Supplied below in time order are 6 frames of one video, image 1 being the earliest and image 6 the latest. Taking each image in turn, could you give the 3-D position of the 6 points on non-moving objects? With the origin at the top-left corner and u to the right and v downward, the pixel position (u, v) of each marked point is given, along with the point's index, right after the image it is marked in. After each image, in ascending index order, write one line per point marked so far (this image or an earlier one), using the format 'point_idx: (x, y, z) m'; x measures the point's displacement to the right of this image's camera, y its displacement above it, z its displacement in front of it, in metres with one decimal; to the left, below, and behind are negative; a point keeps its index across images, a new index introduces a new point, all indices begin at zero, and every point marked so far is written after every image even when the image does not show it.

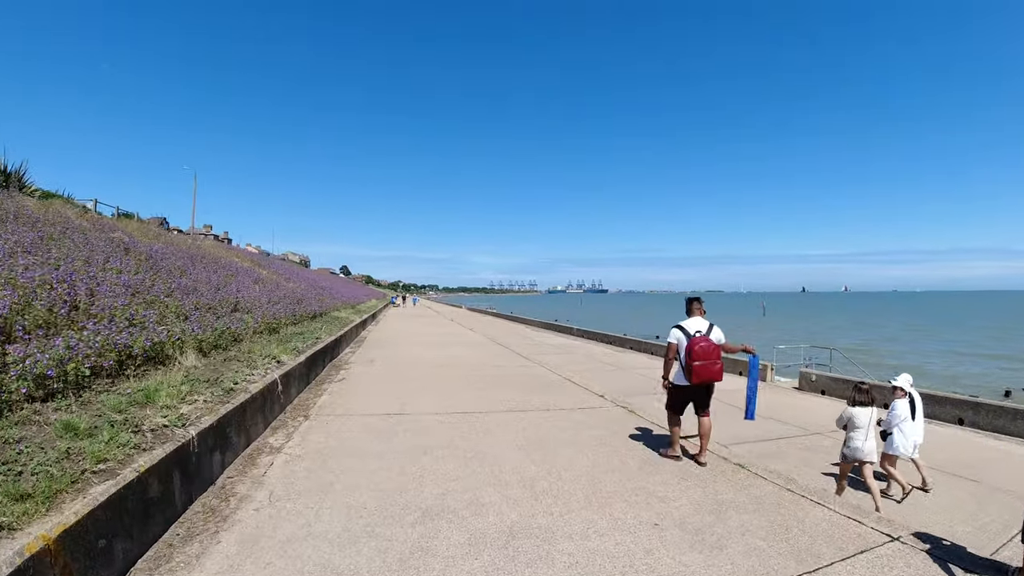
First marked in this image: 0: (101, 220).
0: (-11.1, +1.8, +14.2) m
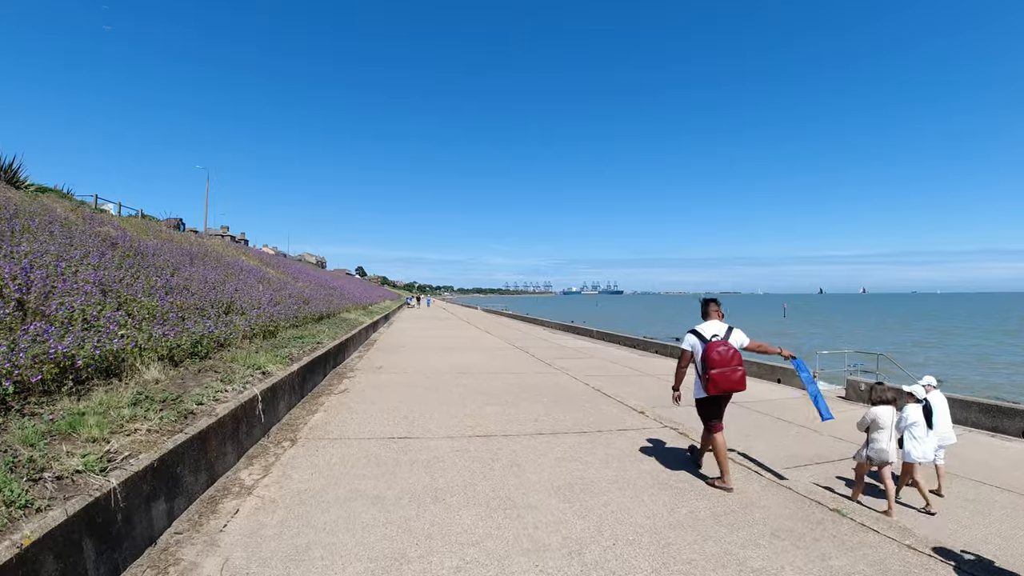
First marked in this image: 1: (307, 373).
0: (-10.6, +1.9, +13.3) m
1: (-2.9, -1.2, +7.4) m
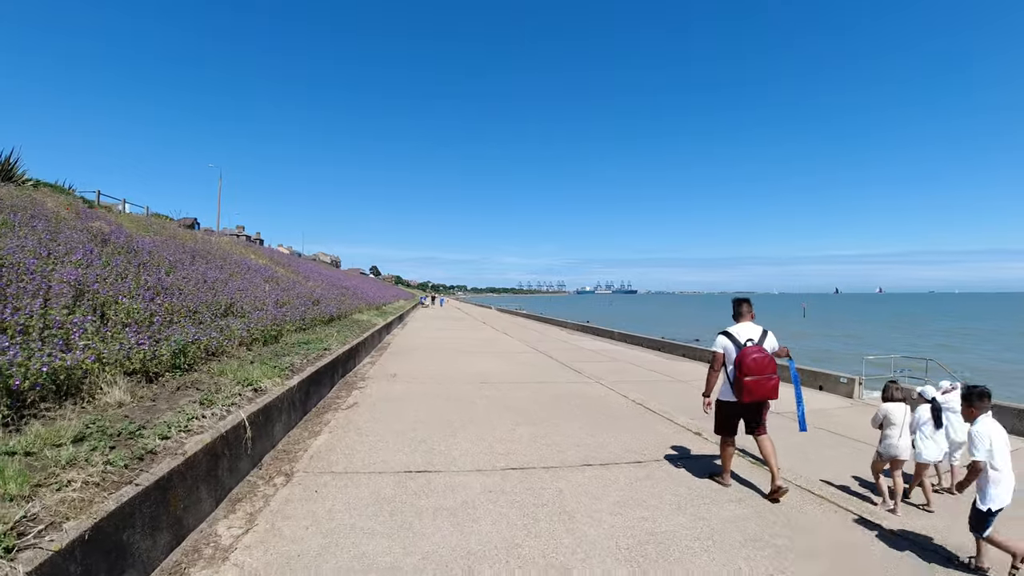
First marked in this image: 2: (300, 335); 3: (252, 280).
0: (-10.0, +1.9, +12.5) m
1: (-2.4, -1.2, +6.5) m
2: (-3.9, -0.9, +9.8) m
3: (-6.3, +0.2, +12.8) m
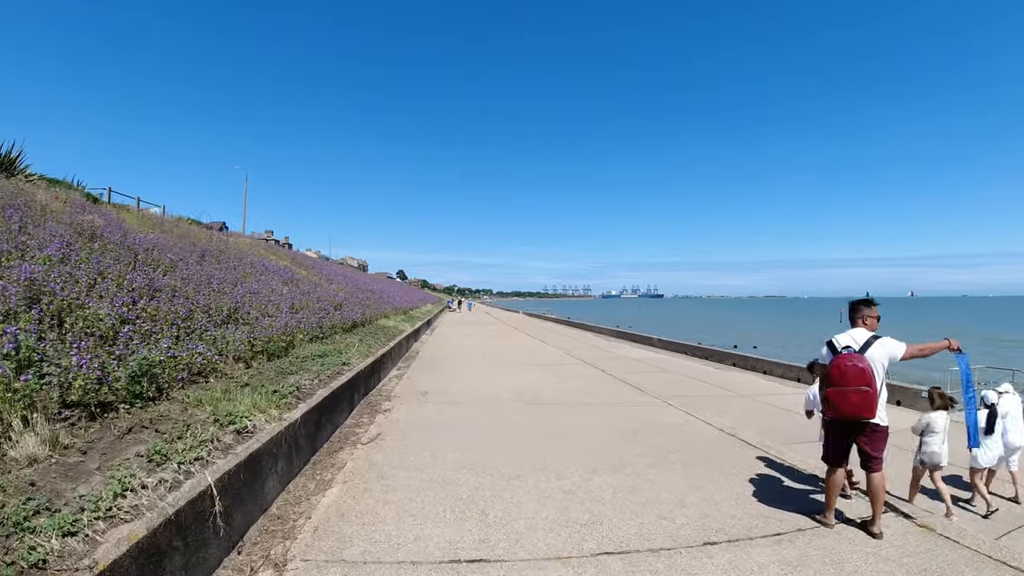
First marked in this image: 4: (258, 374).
0: (-9.1, +1.8, +11.4) m
1: (-1.8, -1.2, +5.0) m
2: (-3.1, -0.9, +8.4) m
3: (-5.3, +0.1, +11.5) m
4: (-2.6, -0.9, +5.4) m
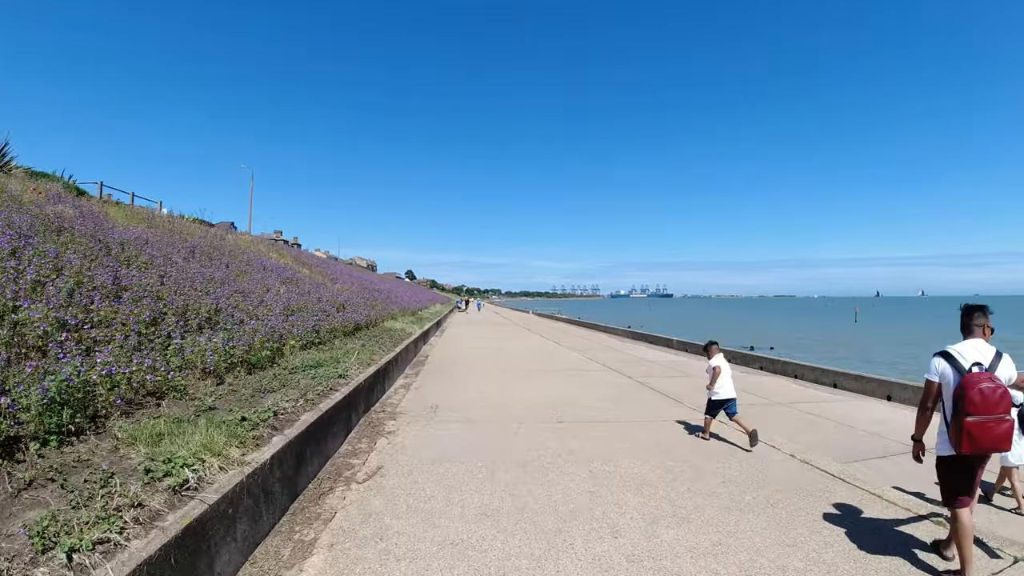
0: (-8.7, +1.8, +10.5) m
1: (-1.5, -1.2, +4.0) m
2: (-2.8, -0.9, +7.4) m
3: (-5.0, +0.1, +10.5) m
4: (-2.3, -0.9, +4.4) m
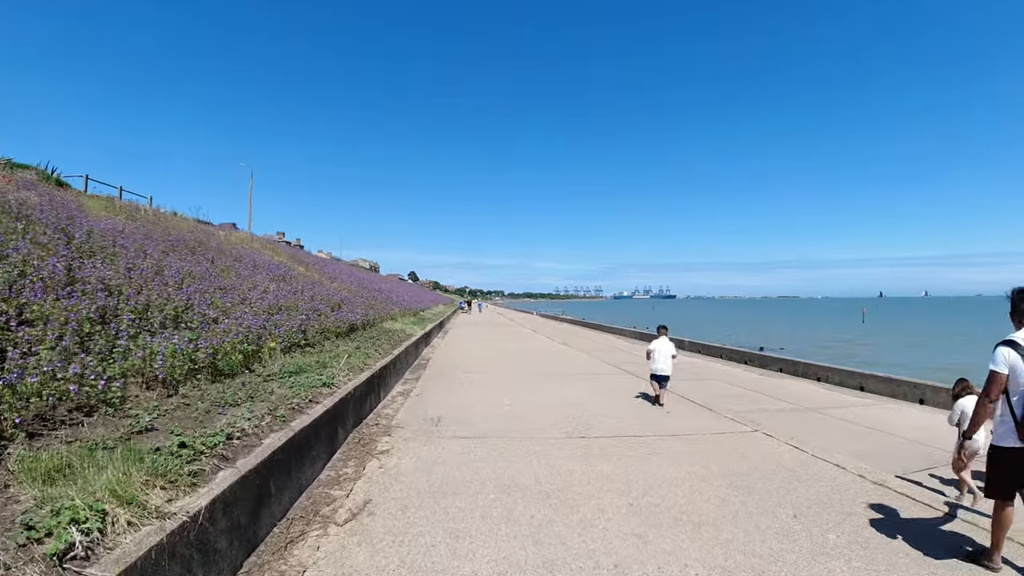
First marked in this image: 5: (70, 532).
0: (-8.5, +1.9, +9.7) m
1: (-1.4, -1.1, +3.1) m
2: (-2.6, -0.8, +6.5) m
3: (-4.8, +0.2, +9.7) m
4: (-2.2, -0.8, +3.5) m
5: (-1.5, -0.9, +1.9) m
